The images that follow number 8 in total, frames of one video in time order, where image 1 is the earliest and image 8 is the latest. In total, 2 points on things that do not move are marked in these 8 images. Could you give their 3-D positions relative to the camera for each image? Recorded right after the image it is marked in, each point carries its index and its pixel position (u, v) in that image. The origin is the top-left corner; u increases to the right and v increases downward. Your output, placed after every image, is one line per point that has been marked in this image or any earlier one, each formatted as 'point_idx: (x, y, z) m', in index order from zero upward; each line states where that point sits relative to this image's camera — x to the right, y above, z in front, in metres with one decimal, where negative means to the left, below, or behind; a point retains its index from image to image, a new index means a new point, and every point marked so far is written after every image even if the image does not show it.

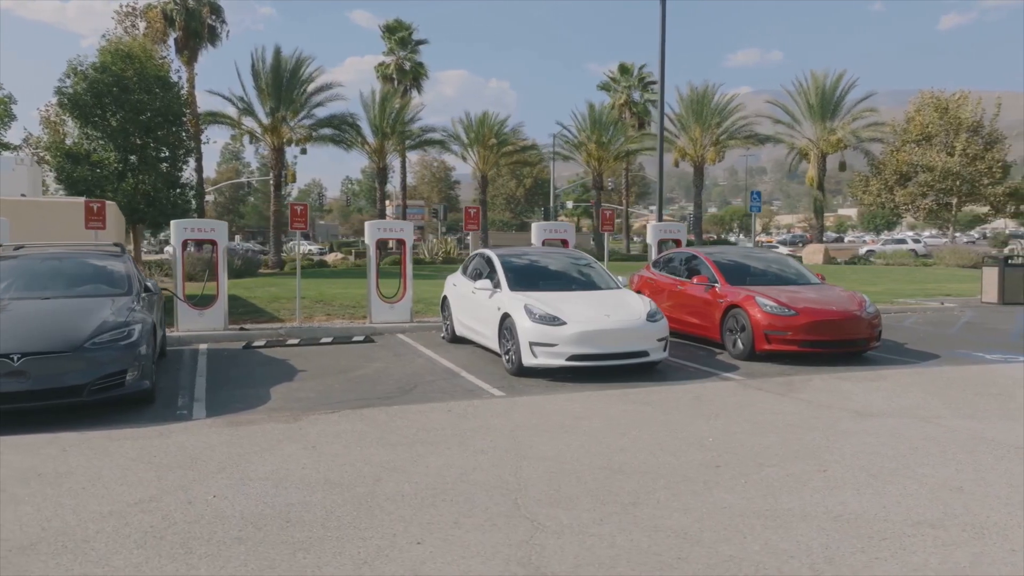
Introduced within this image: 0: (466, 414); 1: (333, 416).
0: (-0.4, -1.2, +7.3) m
1: (-1.7, -1.2, +7.2) m
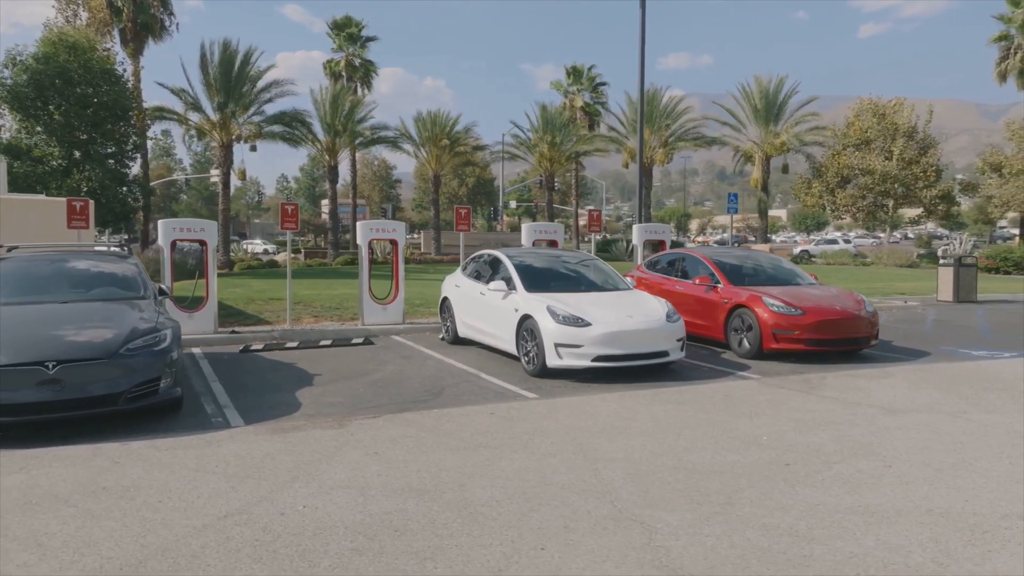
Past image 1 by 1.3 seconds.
0: (0.0, -1.2, +7.3) m
1: (-1.2, -1.3, +7.1) m
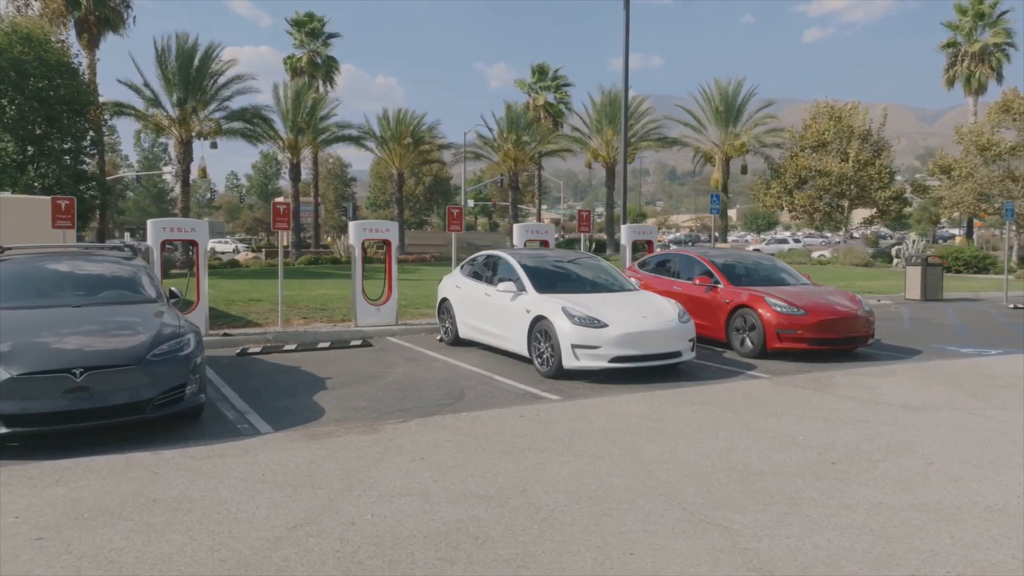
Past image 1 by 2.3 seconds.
0: (+0.3, -1.3, +7.3) m
1: (-0.9, -1.3, +7.0) m
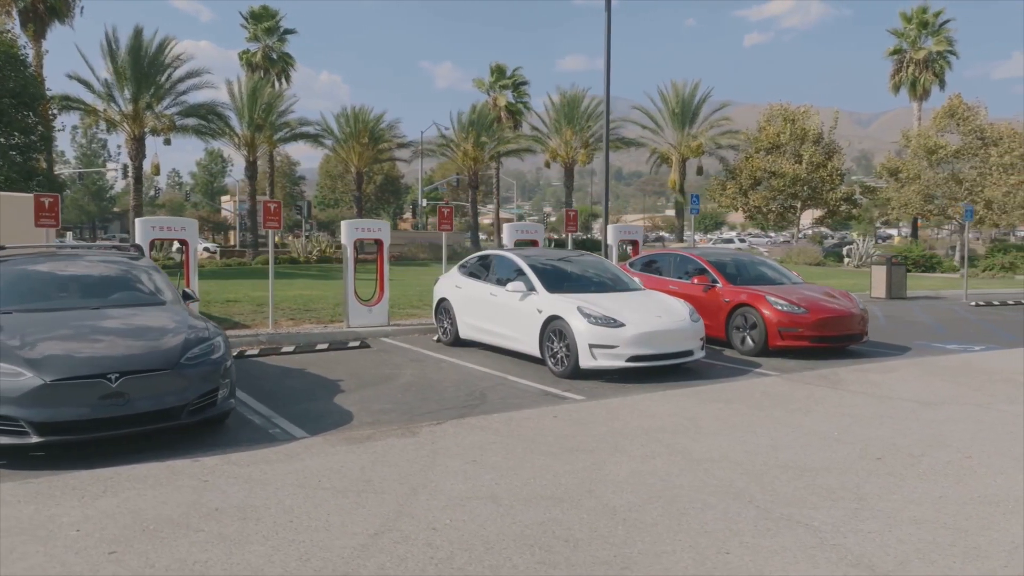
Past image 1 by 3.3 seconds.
0: (+0.6, -1.3, +7.3) m
1: (-0.6, -1.3, +6.9) m
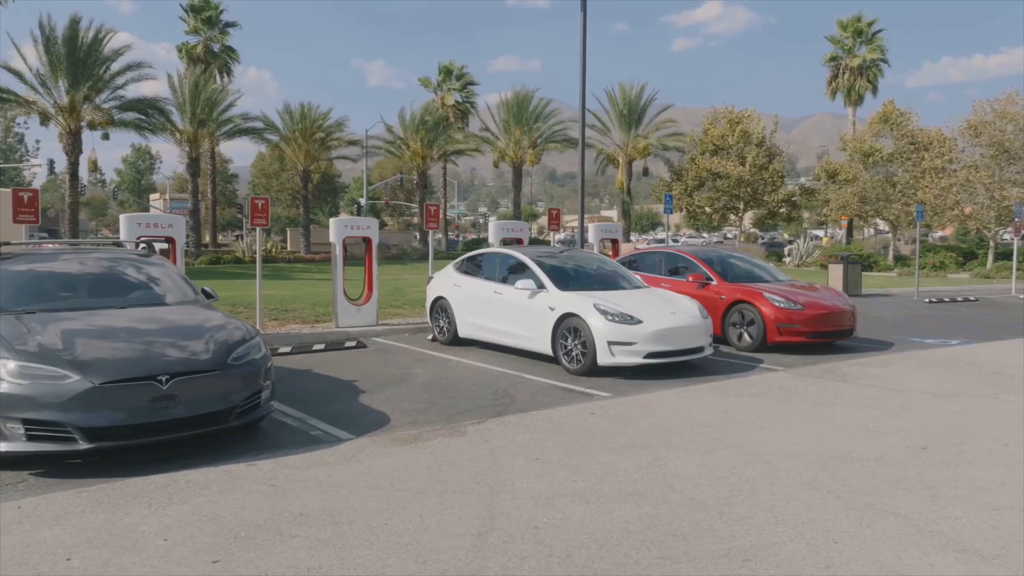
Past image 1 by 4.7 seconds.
0: (+1.0, -1.2, +7.3) m
1: (-0.2, -1.2, +6.8) m
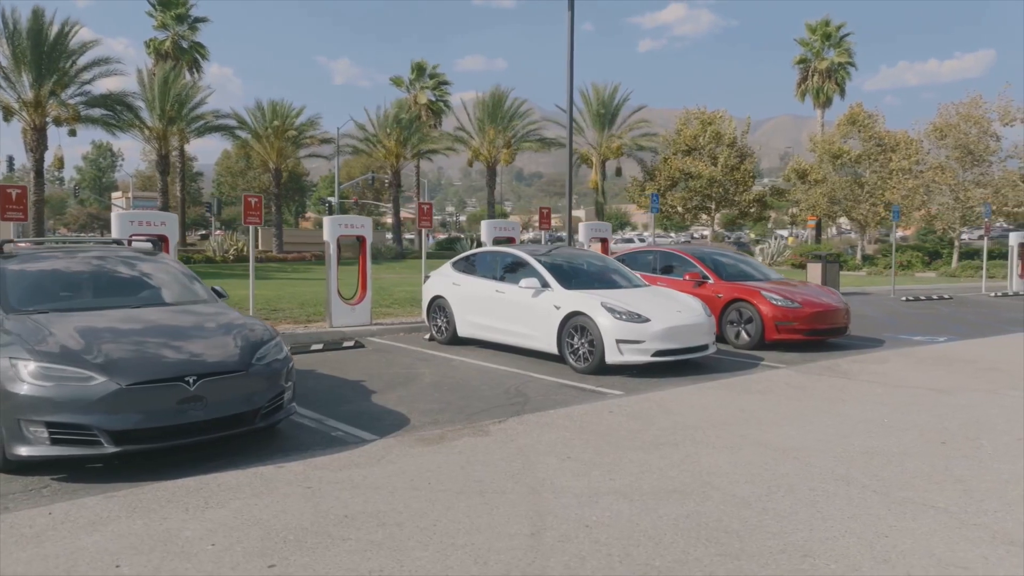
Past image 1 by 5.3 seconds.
0: (+1.2, -1.2, +7.3) m
1: (0.0, -1.2, +6.8) m
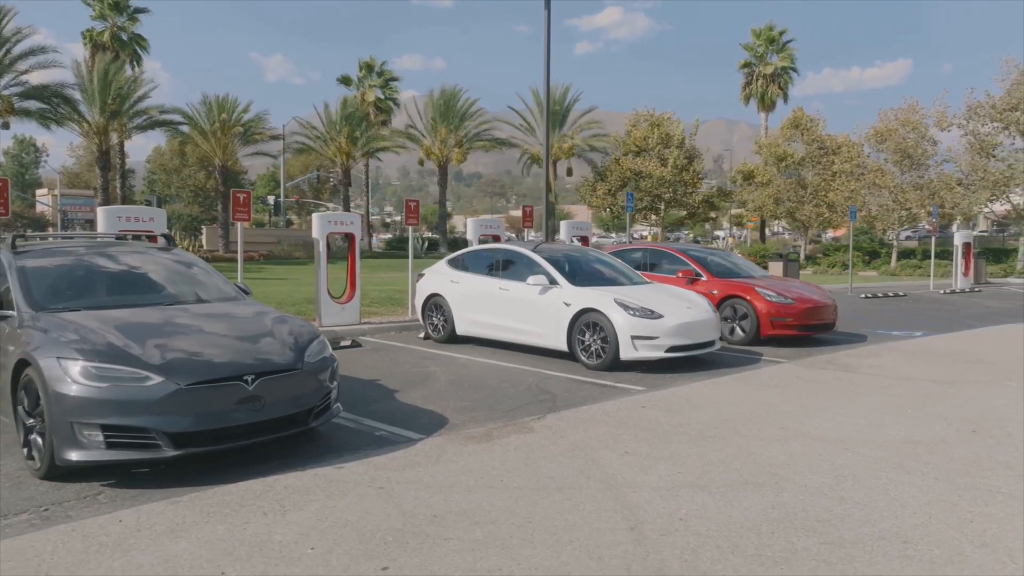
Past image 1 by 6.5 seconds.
0: (+1.5, -1.2, +7.3) m
1: (+0.4, -1.2, +6.8) m
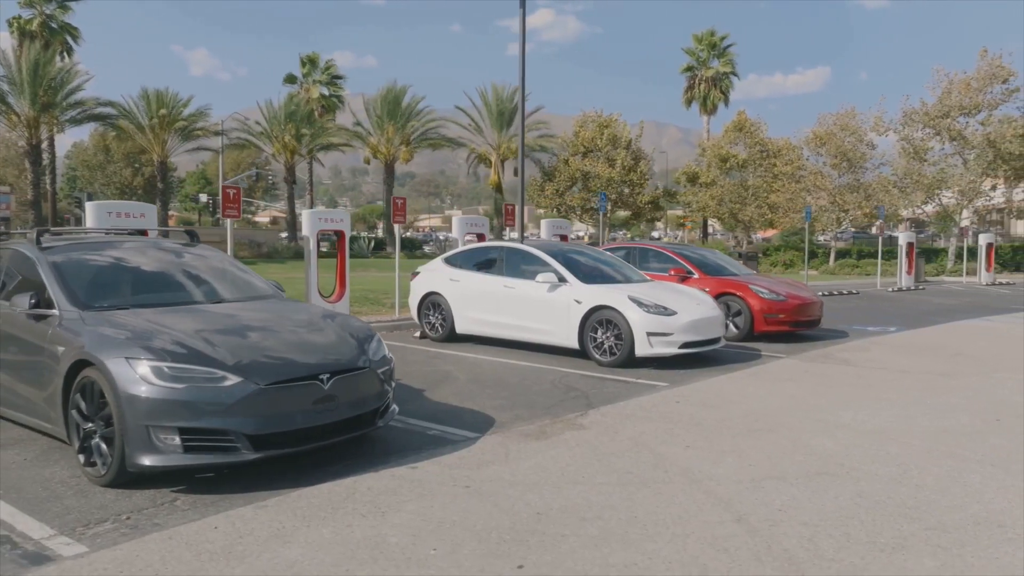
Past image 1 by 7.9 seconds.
0: (+1.9, -1.1, +7.4) m
1: (+0.8, -1.2, +6.8) m
